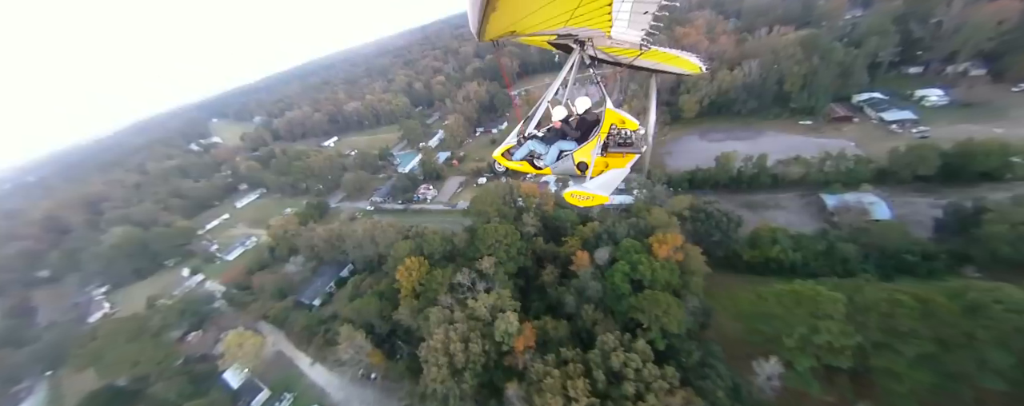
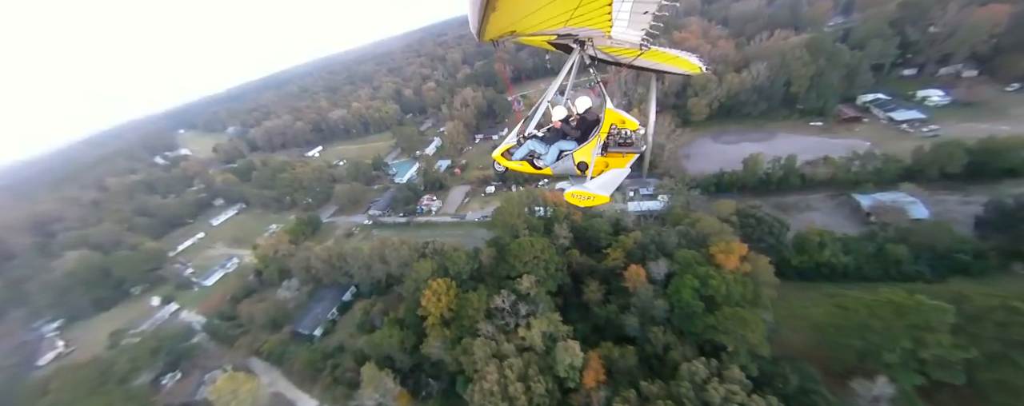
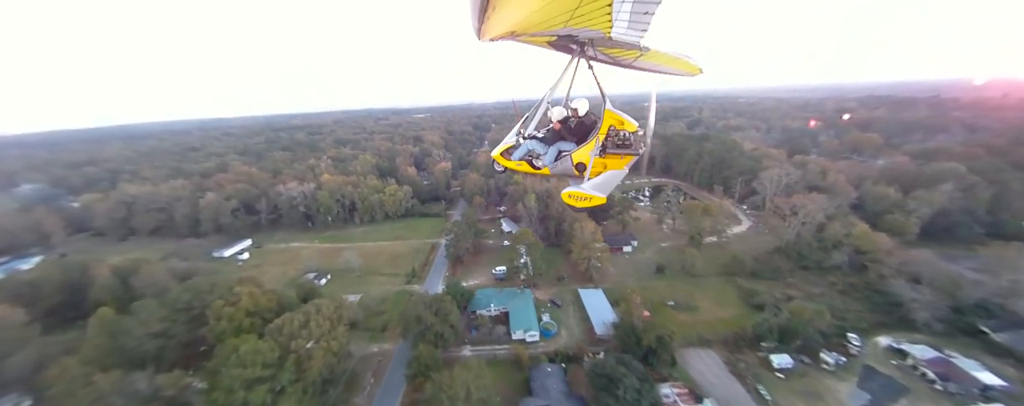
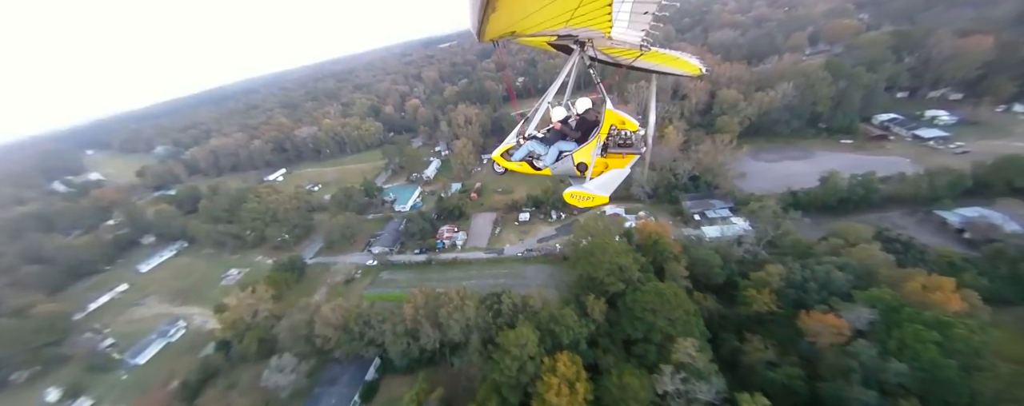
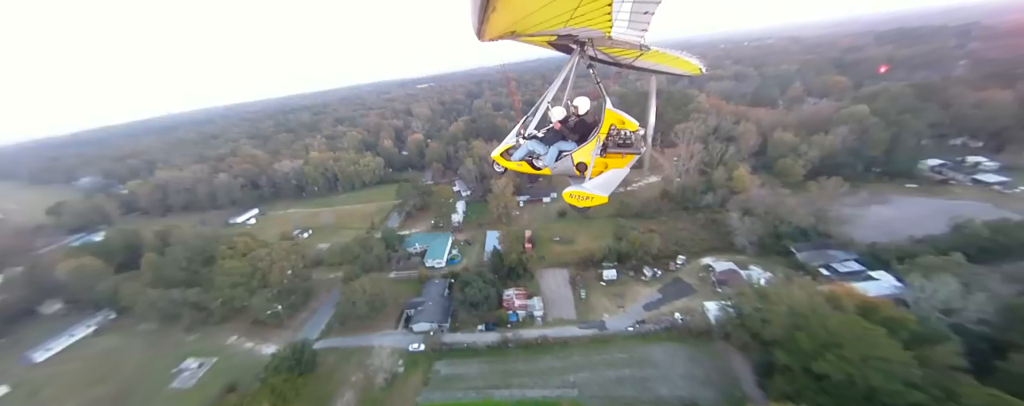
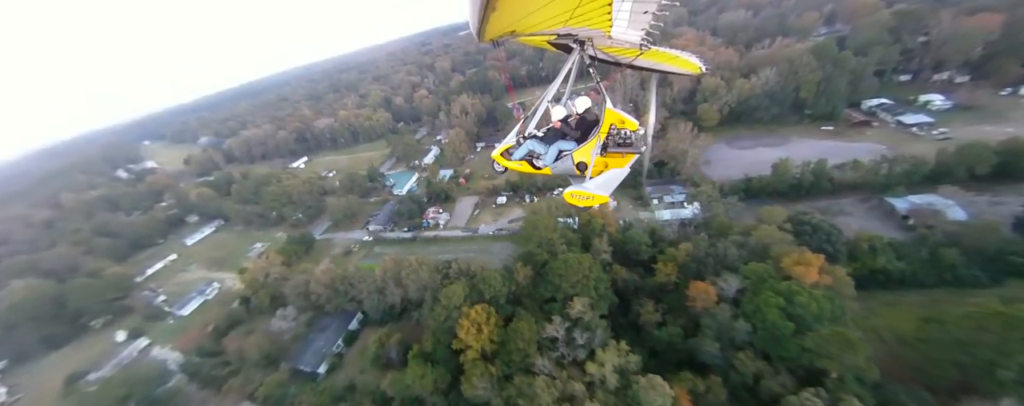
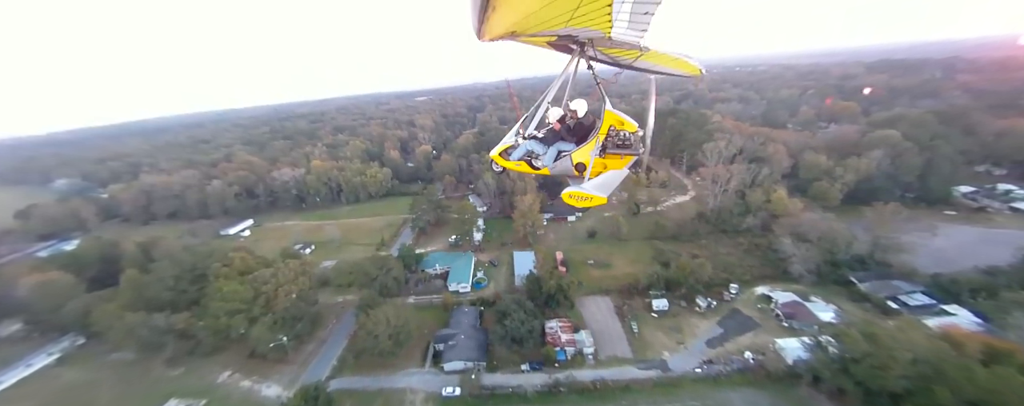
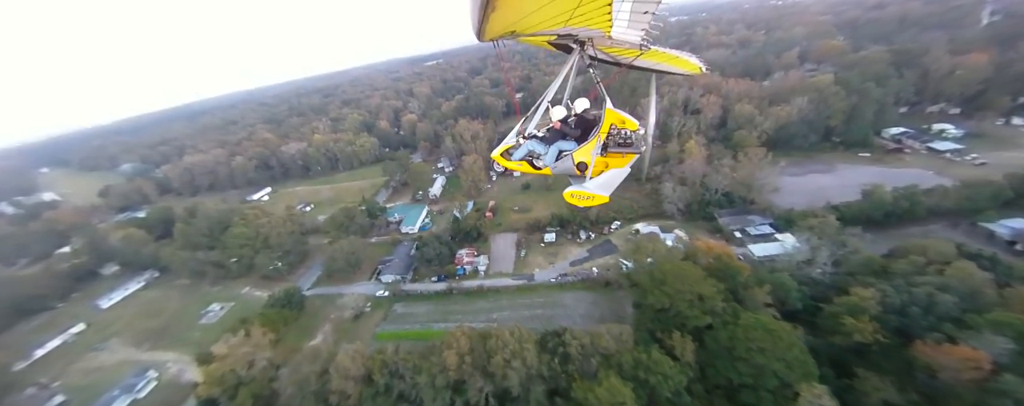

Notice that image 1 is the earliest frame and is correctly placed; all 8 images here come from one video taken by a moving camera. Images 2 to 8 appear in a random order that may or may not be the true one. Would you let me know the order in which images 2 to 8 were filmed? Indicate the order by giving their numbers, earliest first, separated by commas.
2, 6, 4, 8, 5, 7, 3
